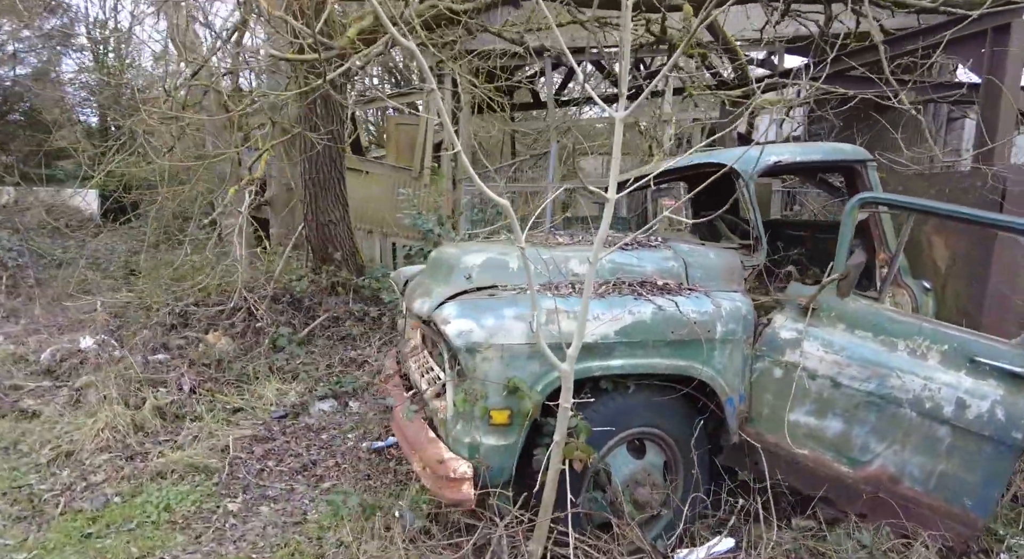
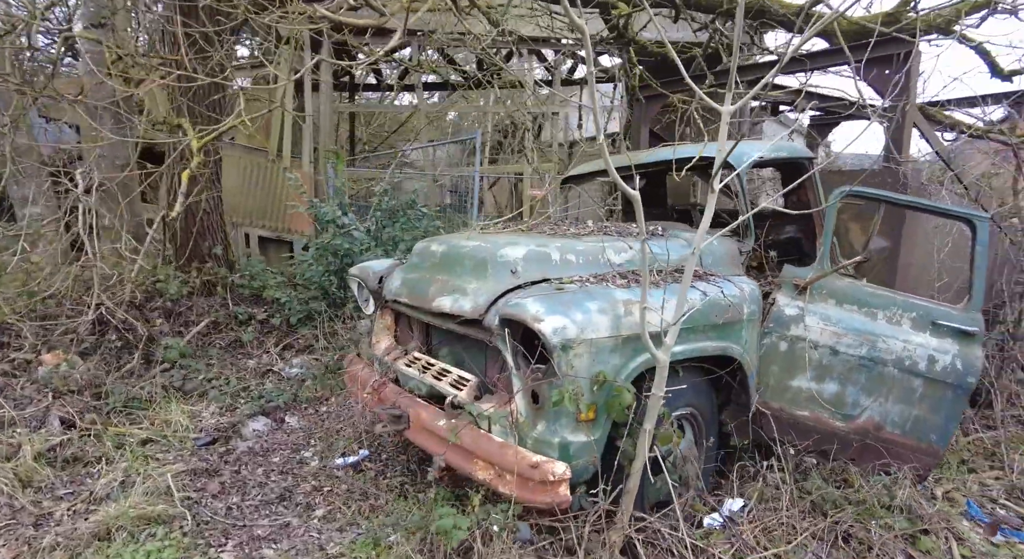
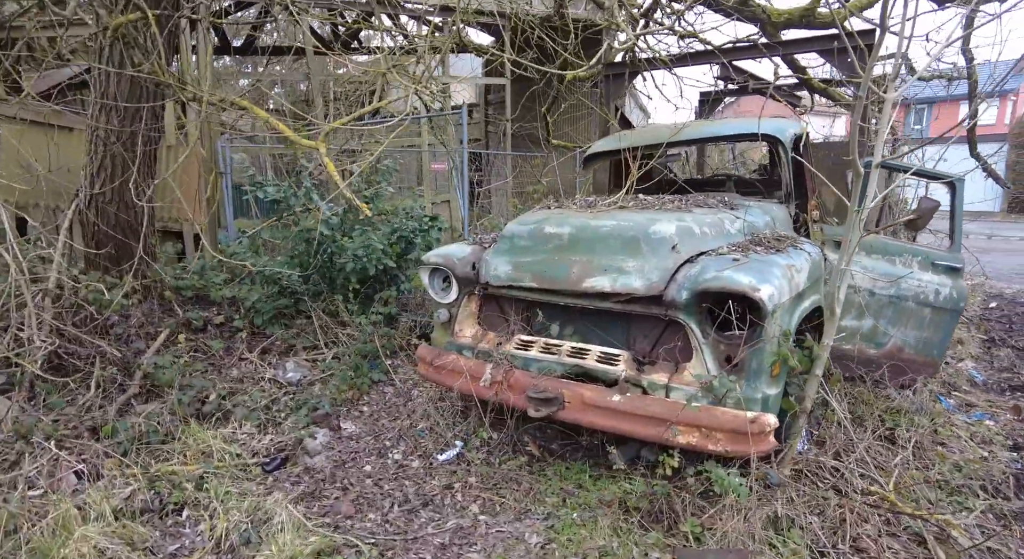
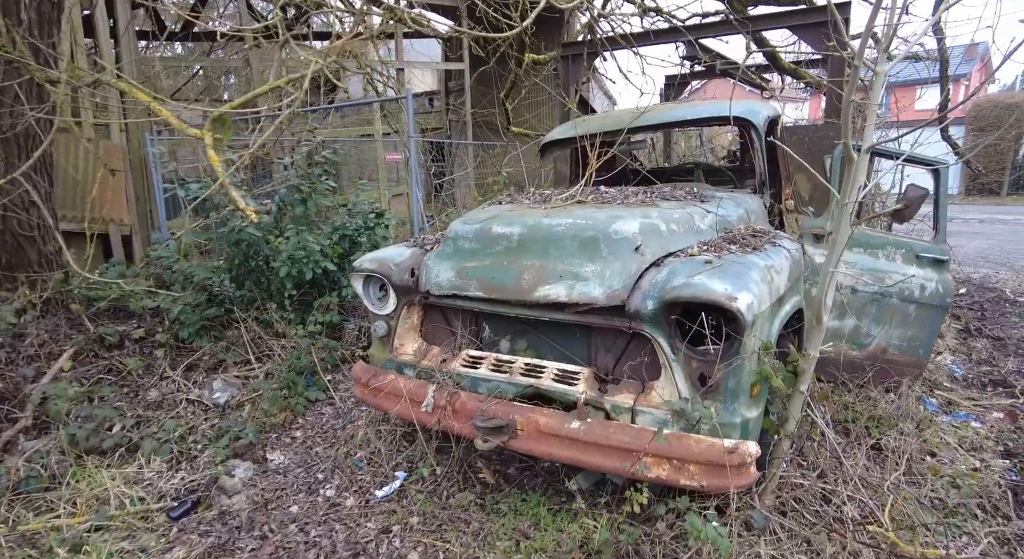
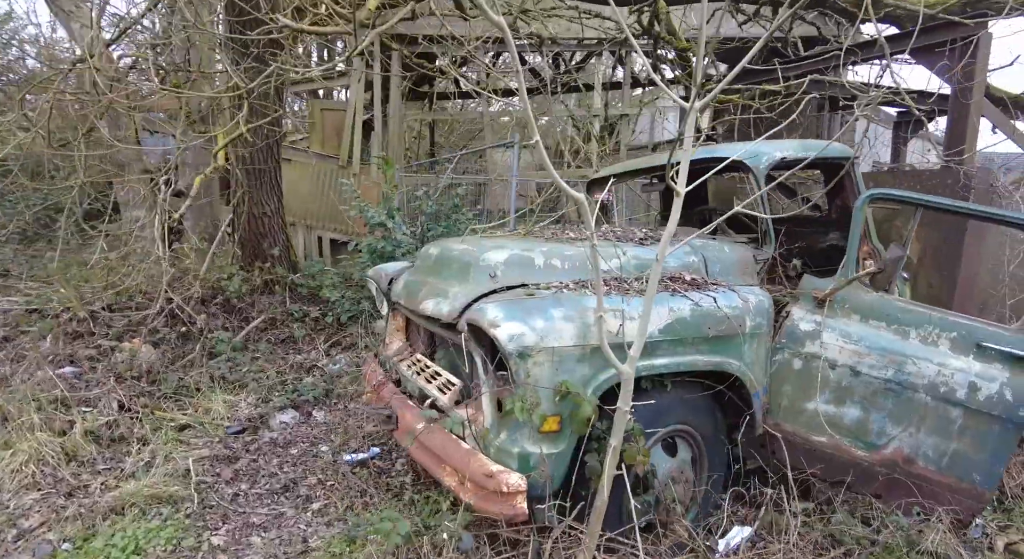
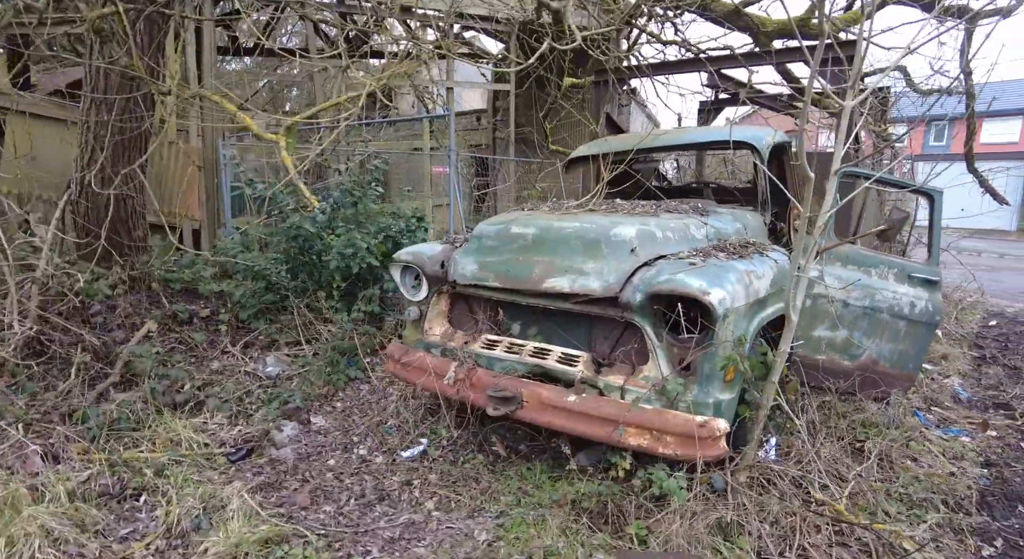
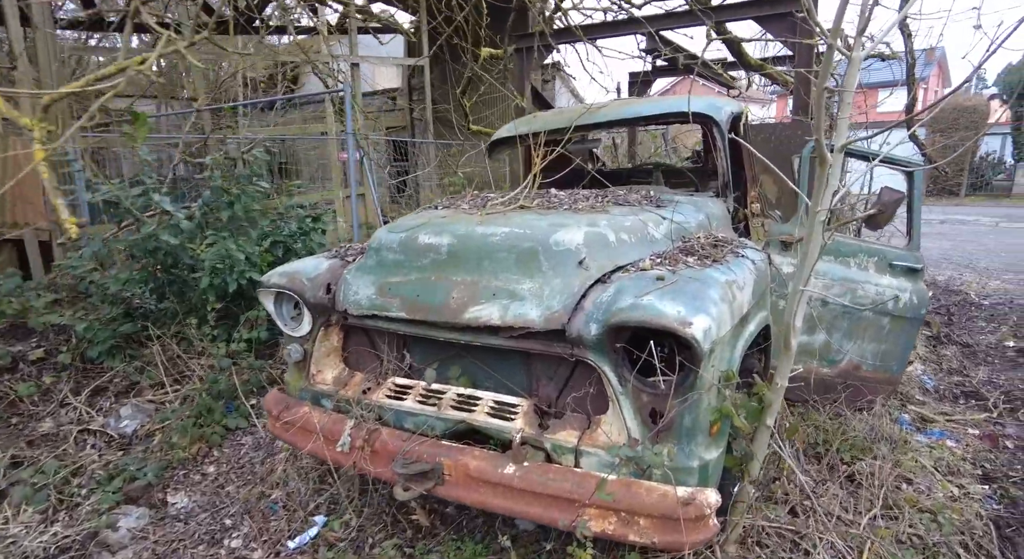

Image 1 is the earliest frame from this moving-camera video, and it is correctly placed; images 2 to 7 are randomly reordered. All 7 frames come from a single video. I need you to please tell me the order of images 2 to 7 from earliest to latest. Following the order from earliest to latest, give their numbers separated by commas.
5, 2, 6, 3, 4, 7
